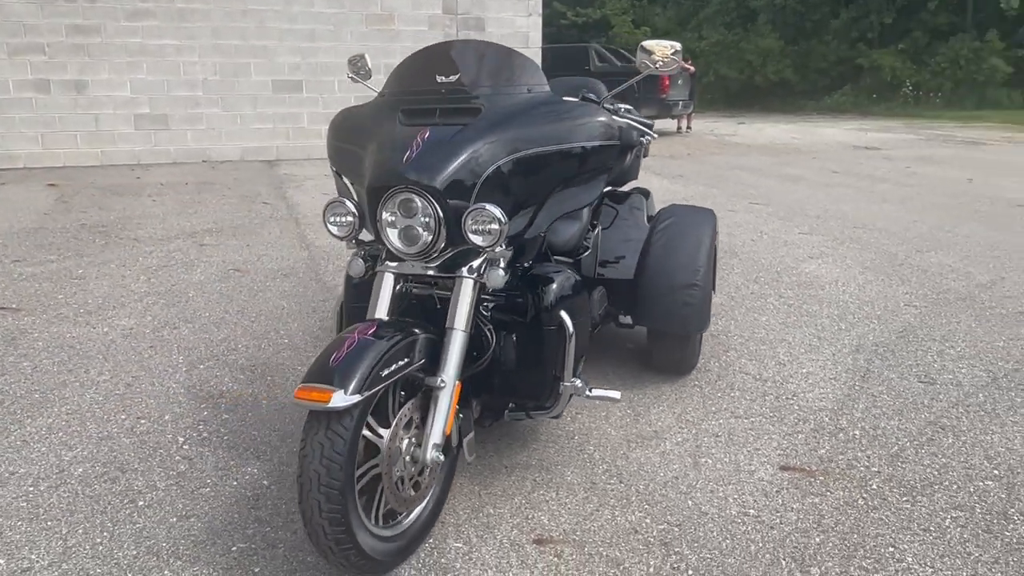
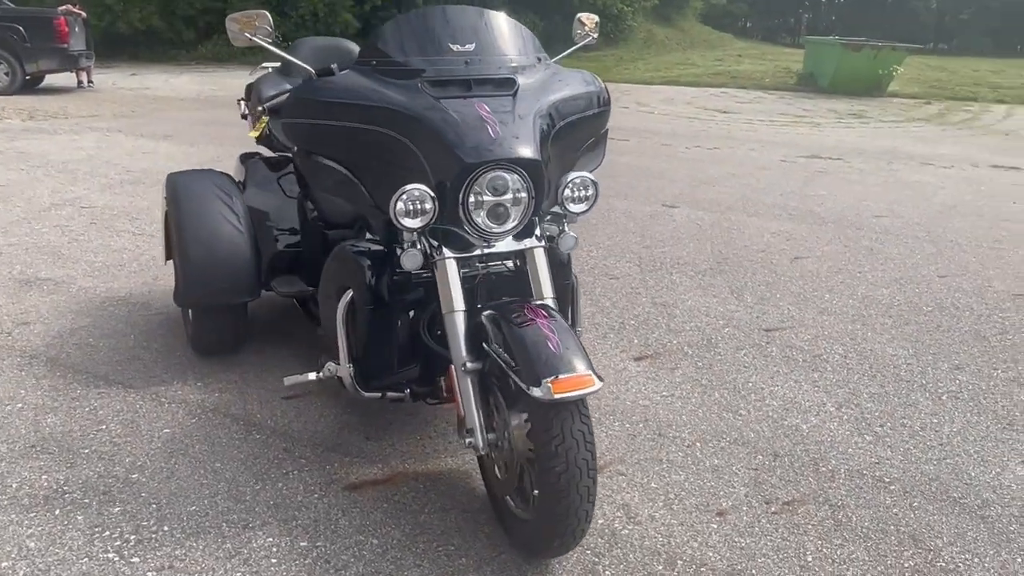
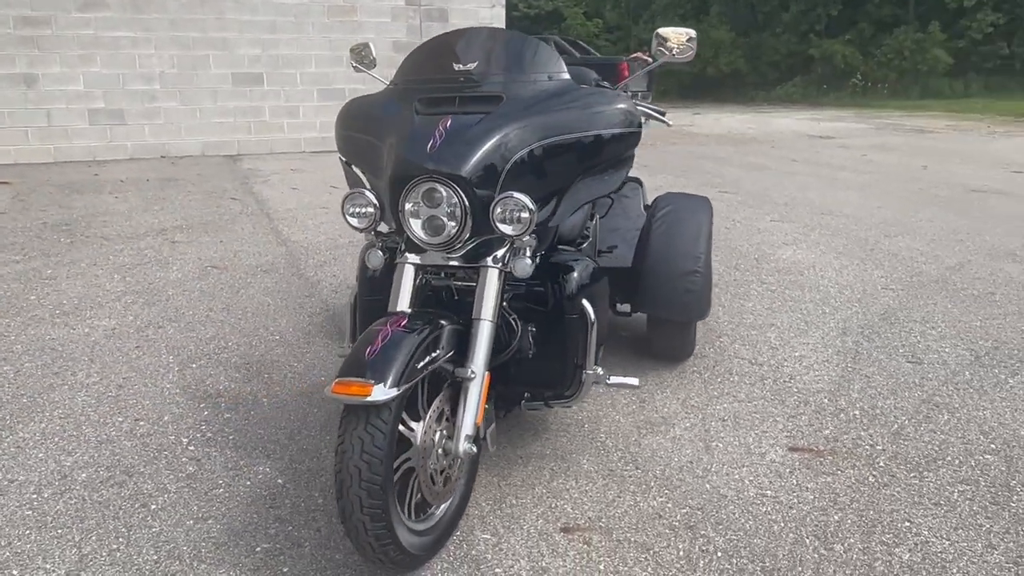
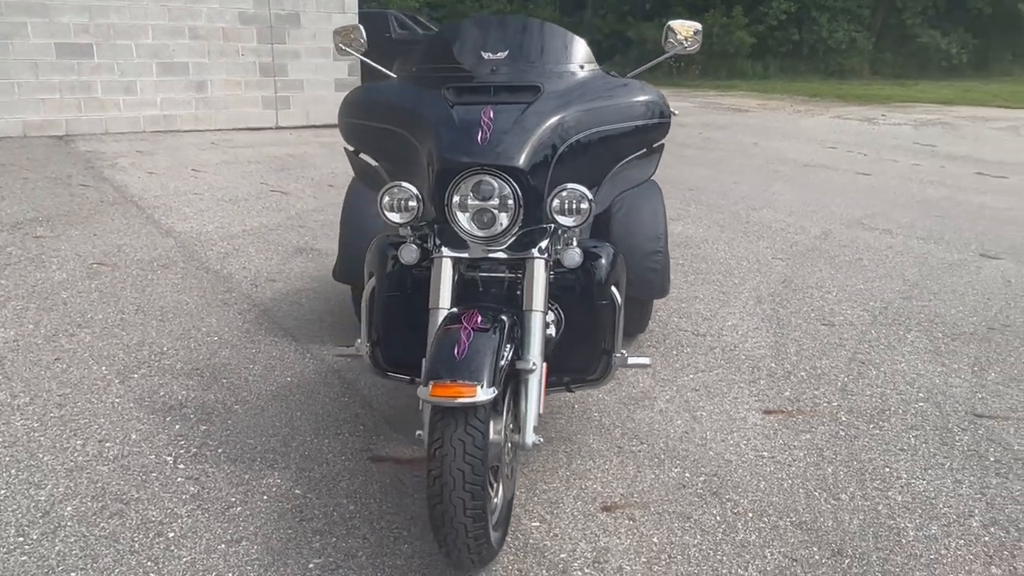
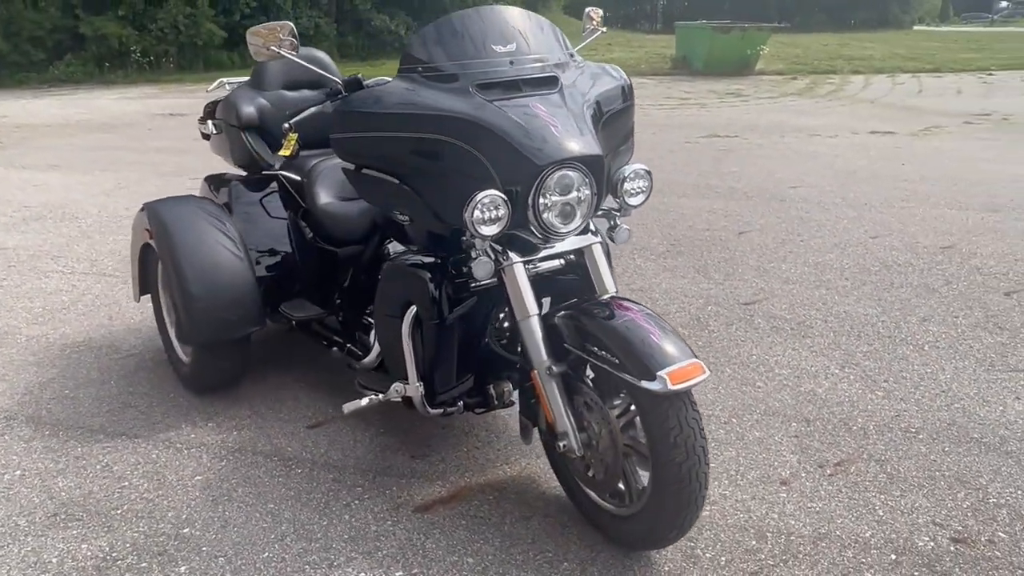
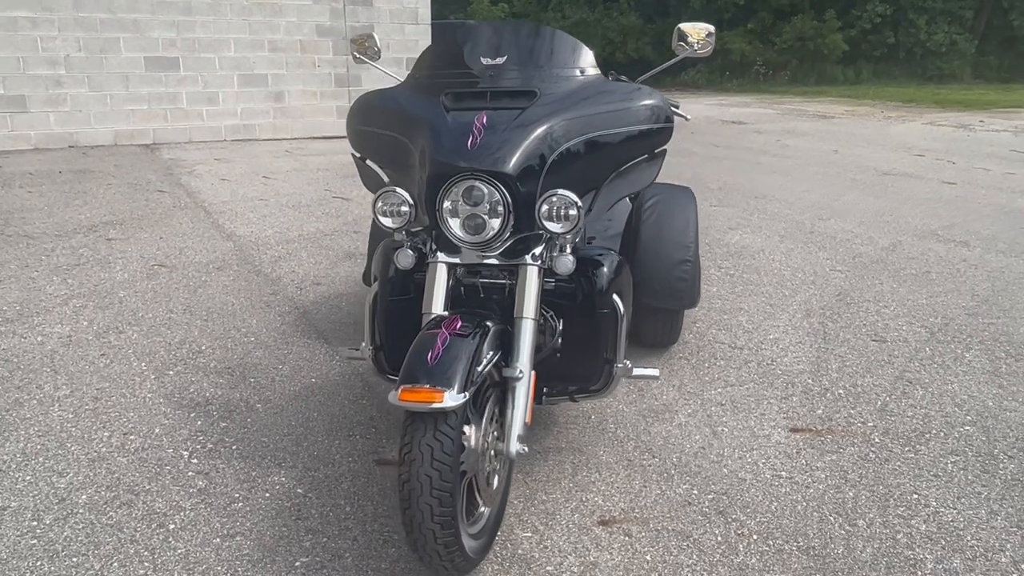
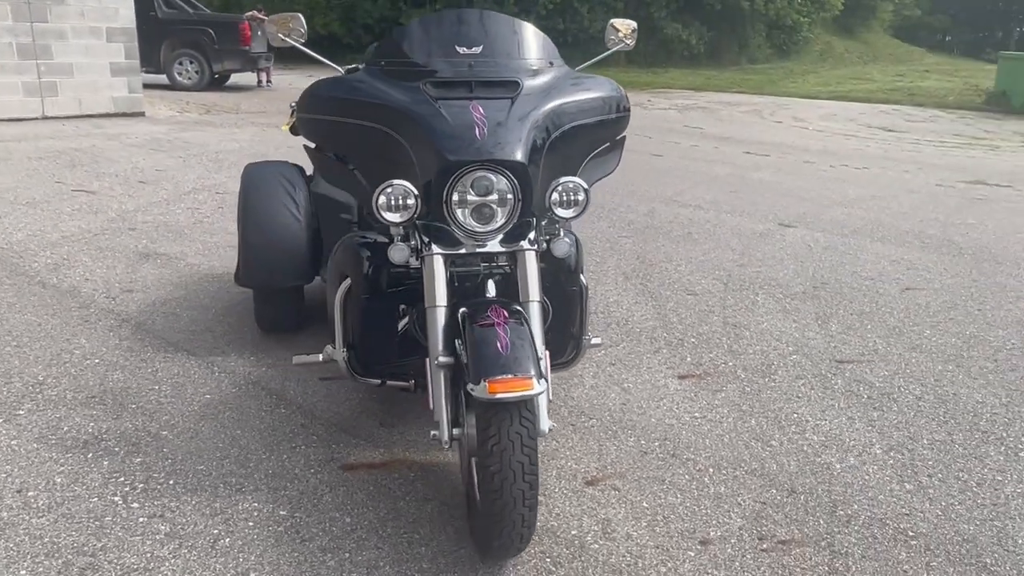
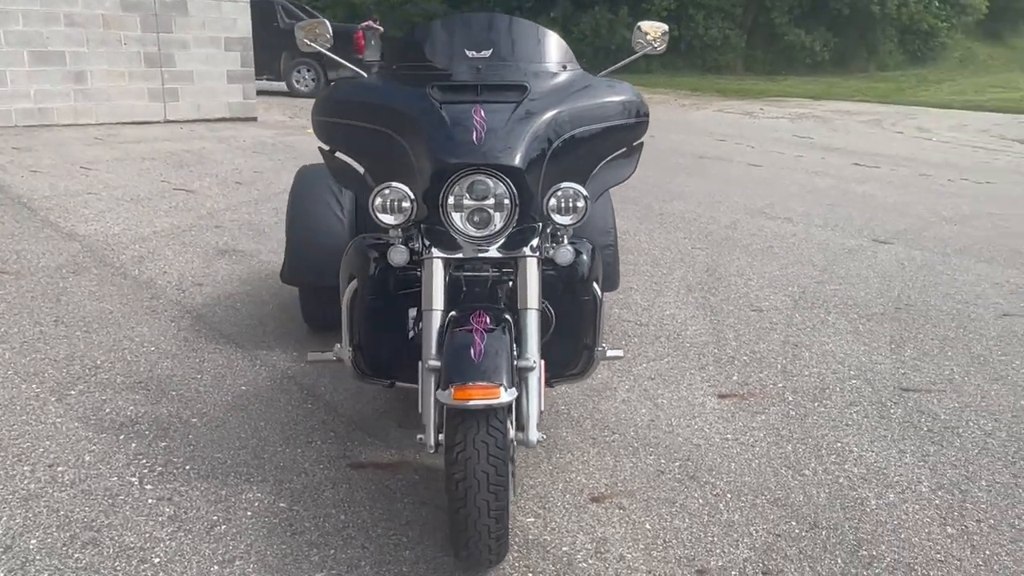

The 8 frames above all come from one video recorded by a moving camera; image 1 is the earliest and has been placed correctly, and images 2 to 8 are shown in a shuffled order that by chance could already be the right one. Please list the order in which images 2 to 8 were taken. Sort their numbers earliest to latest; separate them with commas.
3, 6, 4, 8, 7, 2, 5
